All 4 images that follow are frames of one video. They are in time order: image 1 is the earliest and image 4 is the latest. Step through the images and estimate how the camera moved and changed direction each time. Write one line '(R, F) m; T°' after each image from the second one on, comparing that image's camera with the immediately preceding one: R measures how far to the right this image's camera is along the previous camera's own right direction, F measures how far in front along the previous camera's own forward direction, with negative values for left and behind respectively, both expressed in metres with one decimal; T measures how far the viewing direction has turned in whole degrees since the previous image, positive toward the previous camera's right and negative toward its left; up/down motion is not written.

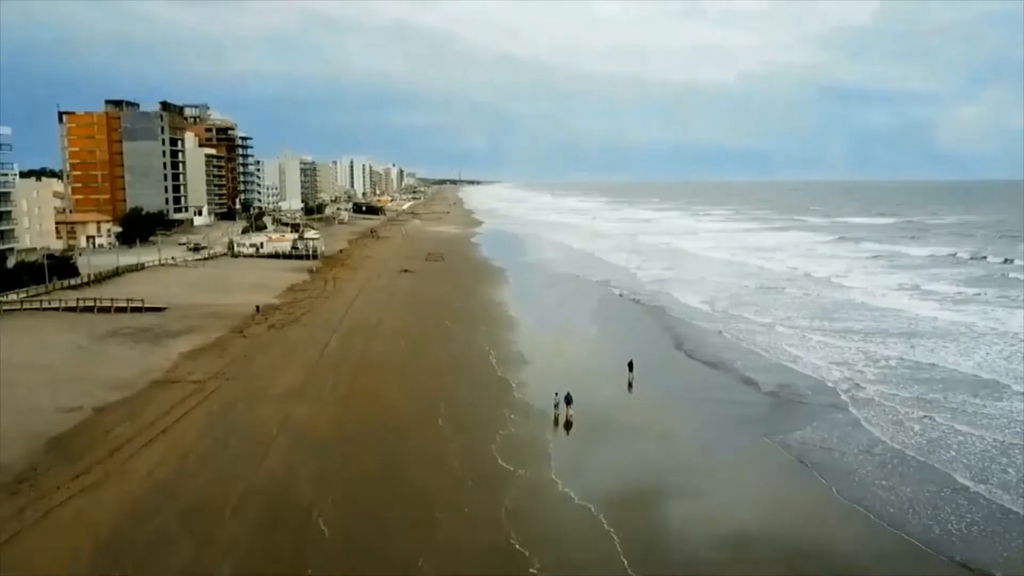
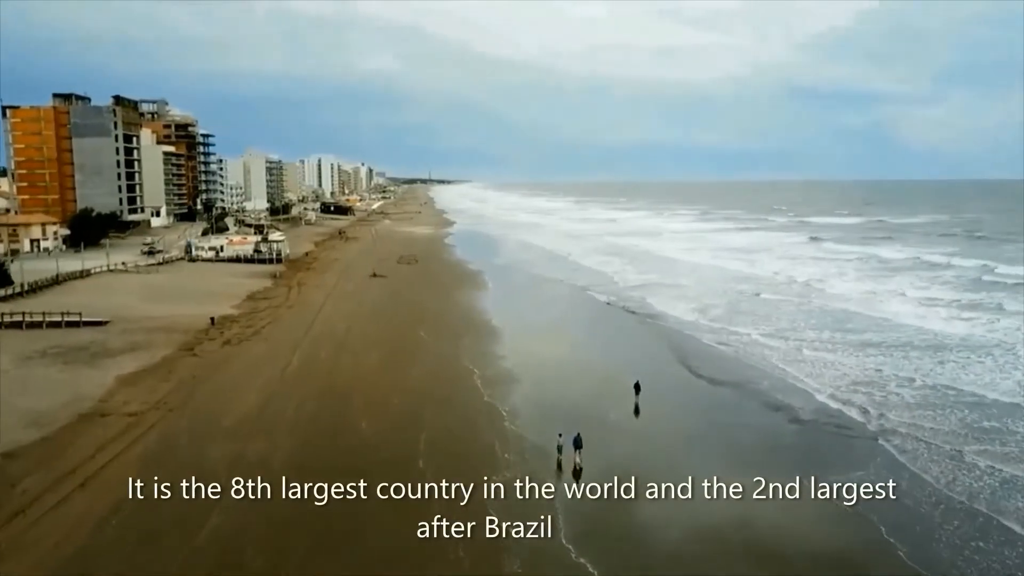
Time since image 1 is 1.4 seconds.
(-0.3, +2.0) m; +2°
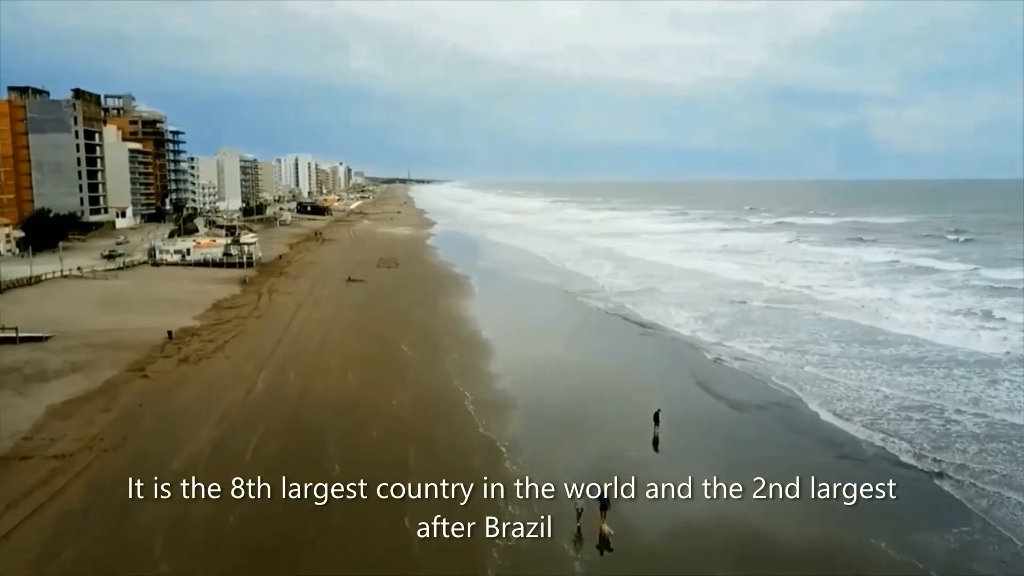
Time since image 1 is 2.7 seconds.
(-0.3, +2.0) m; +2°
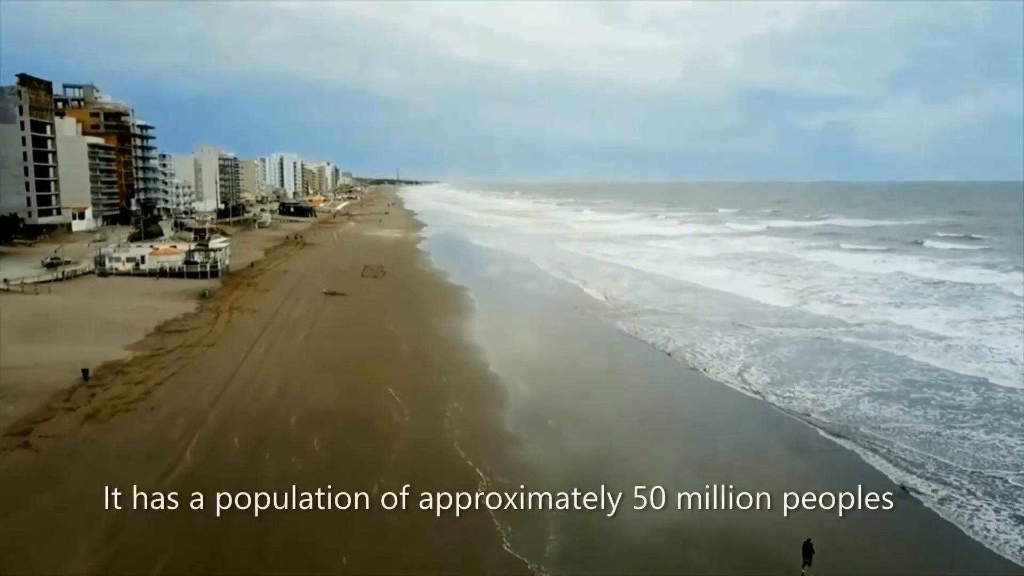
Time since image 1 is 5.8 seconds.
(-0.7, +4.5) m; +1°
